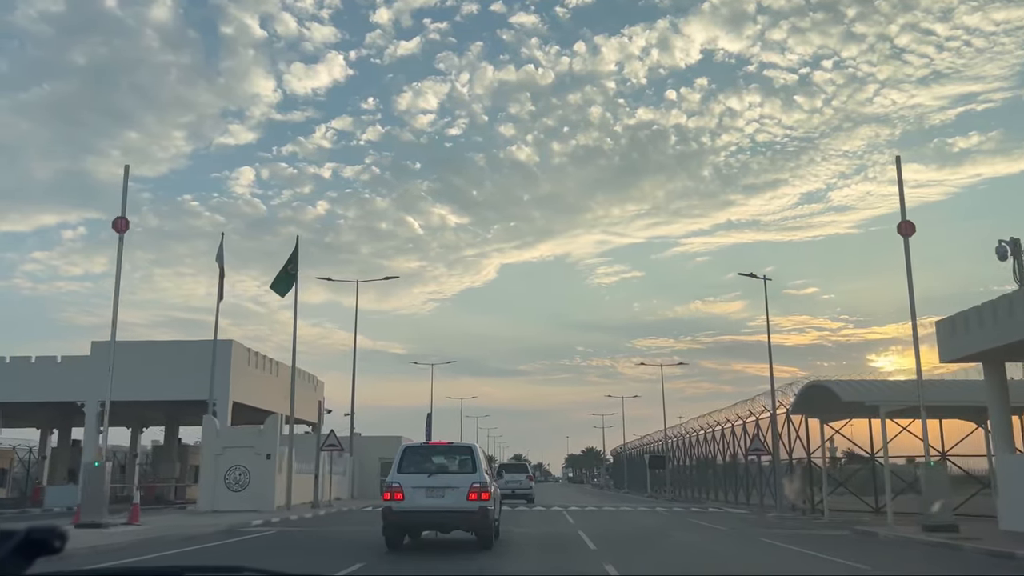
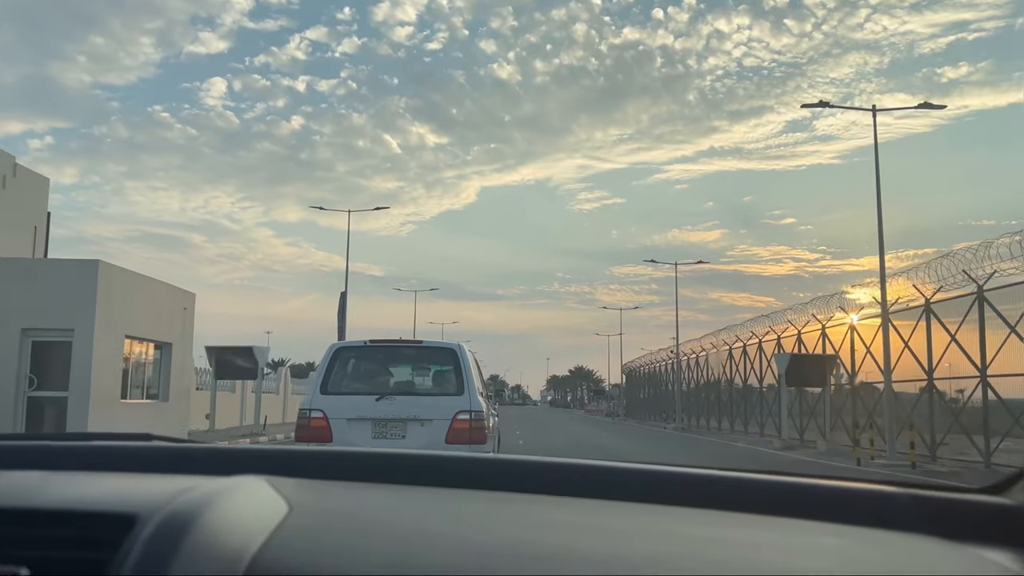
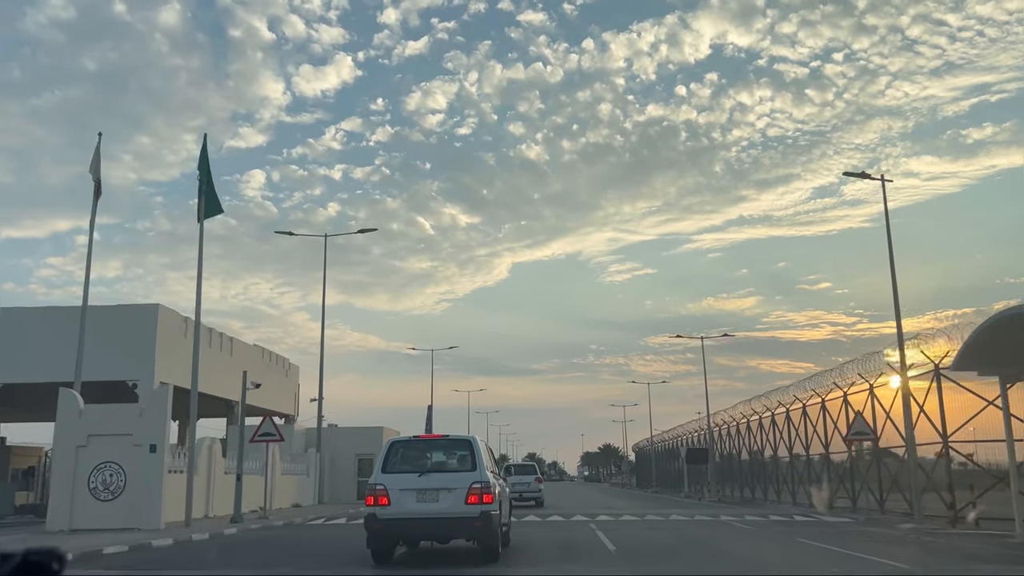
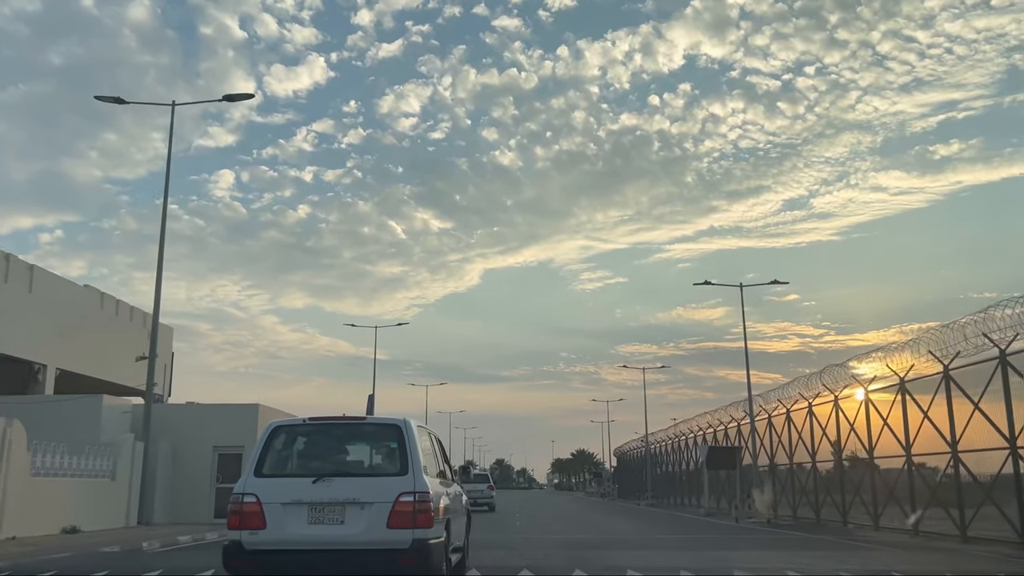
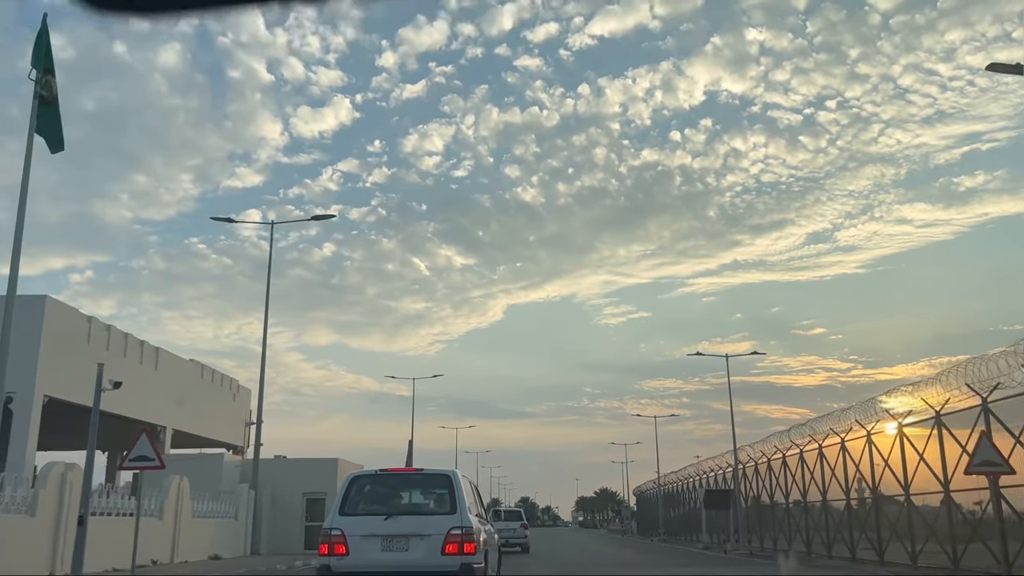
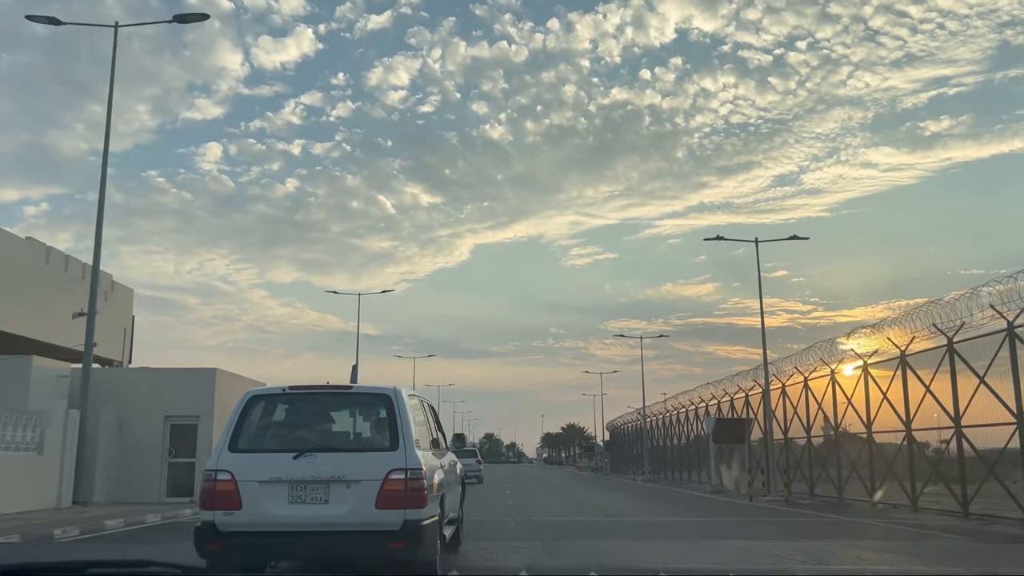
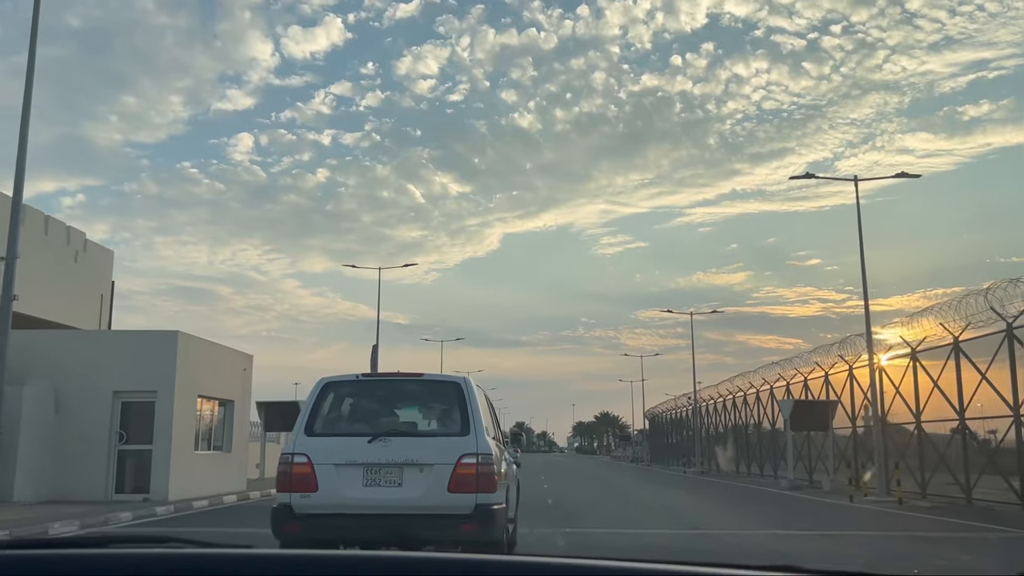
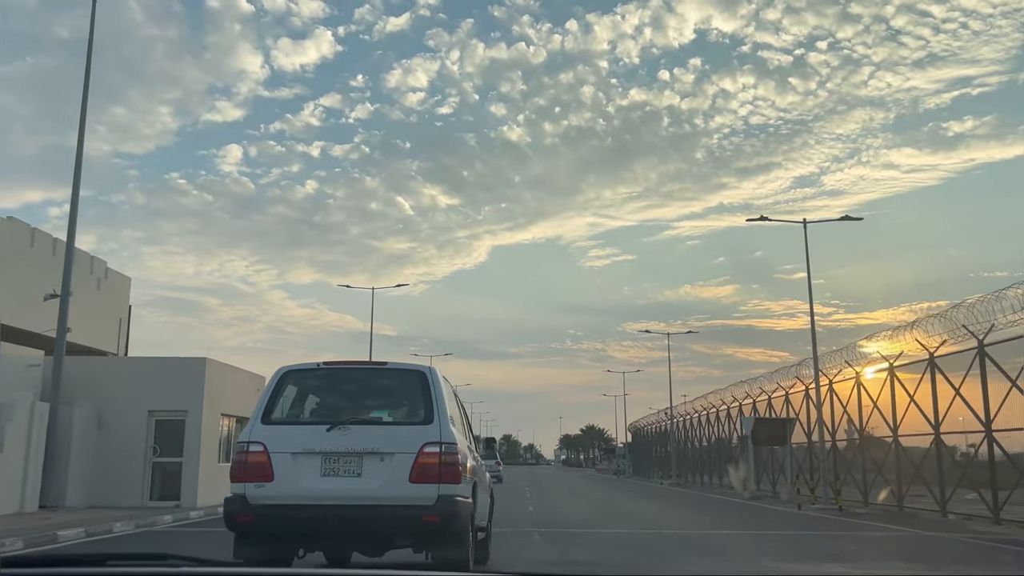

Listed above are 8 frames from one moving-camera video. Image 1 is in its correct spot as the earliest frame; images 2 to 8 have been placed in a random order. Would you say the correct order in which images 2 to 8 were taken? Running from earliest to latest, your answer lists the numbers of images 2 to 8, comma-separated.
3, 5, 4, 6, 8, 7, 2
